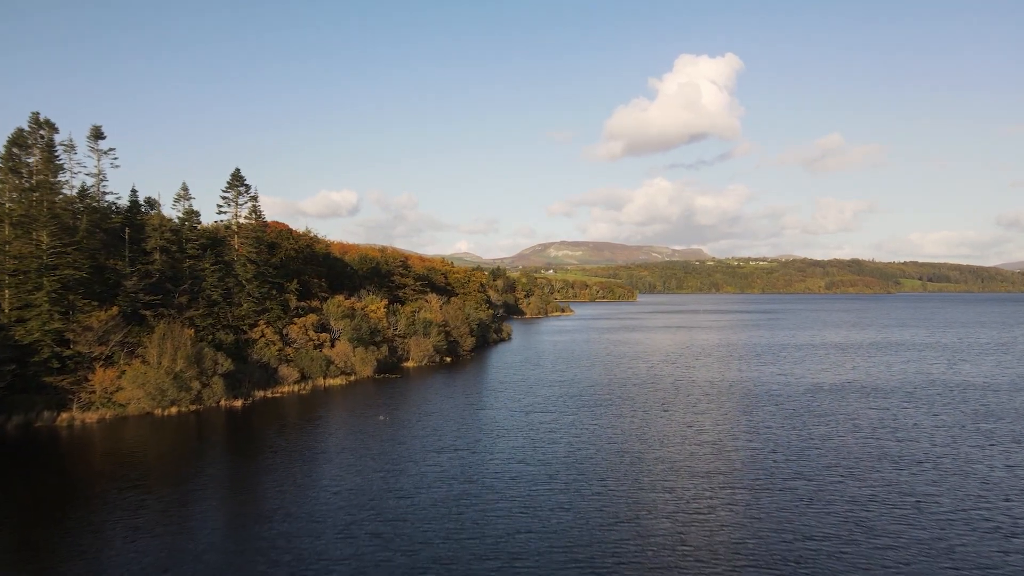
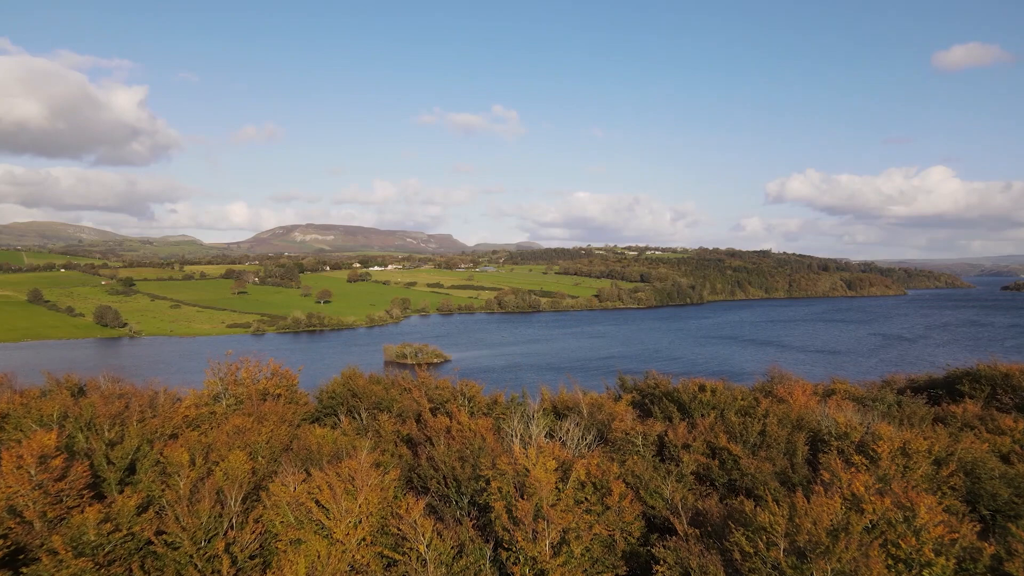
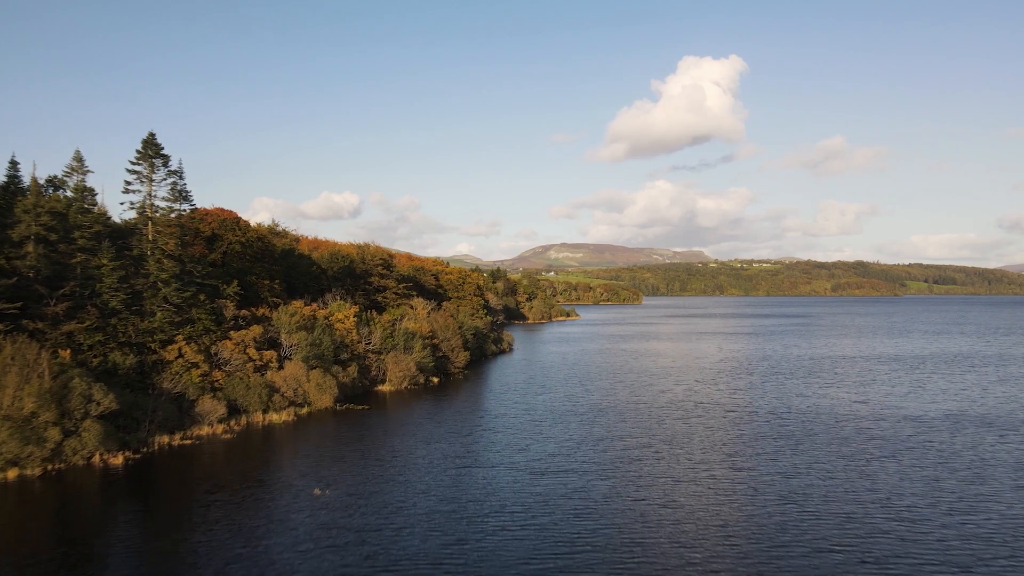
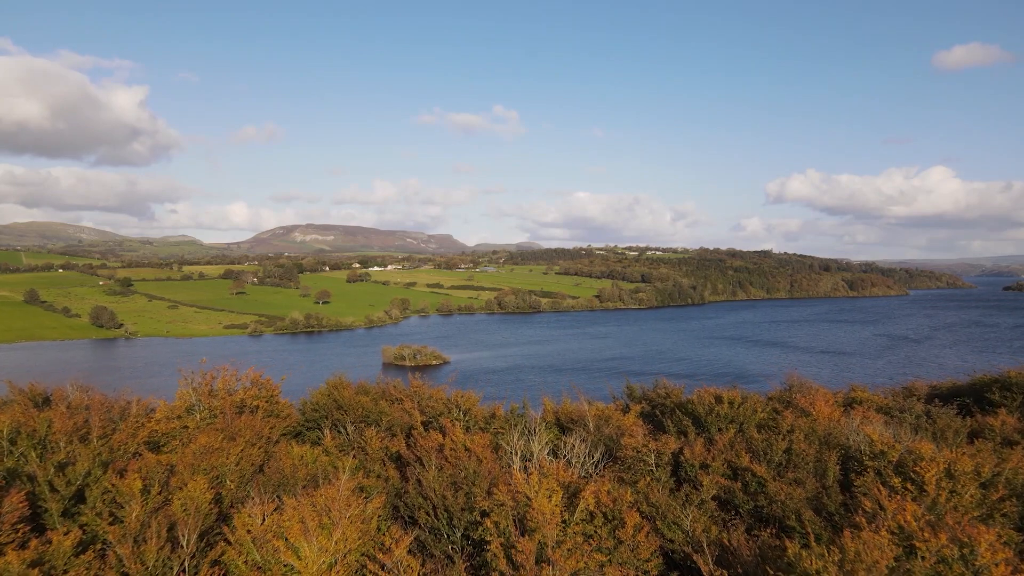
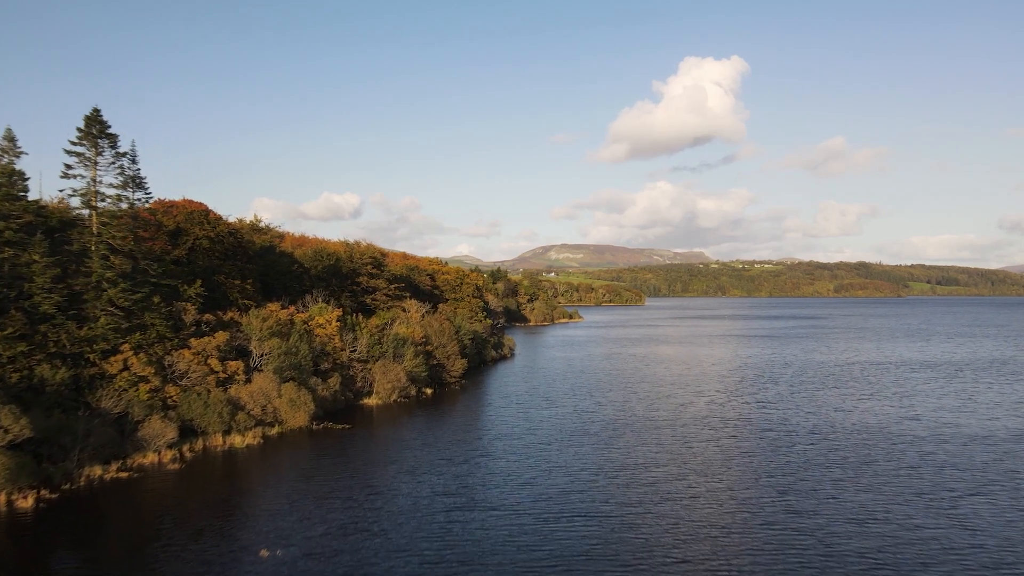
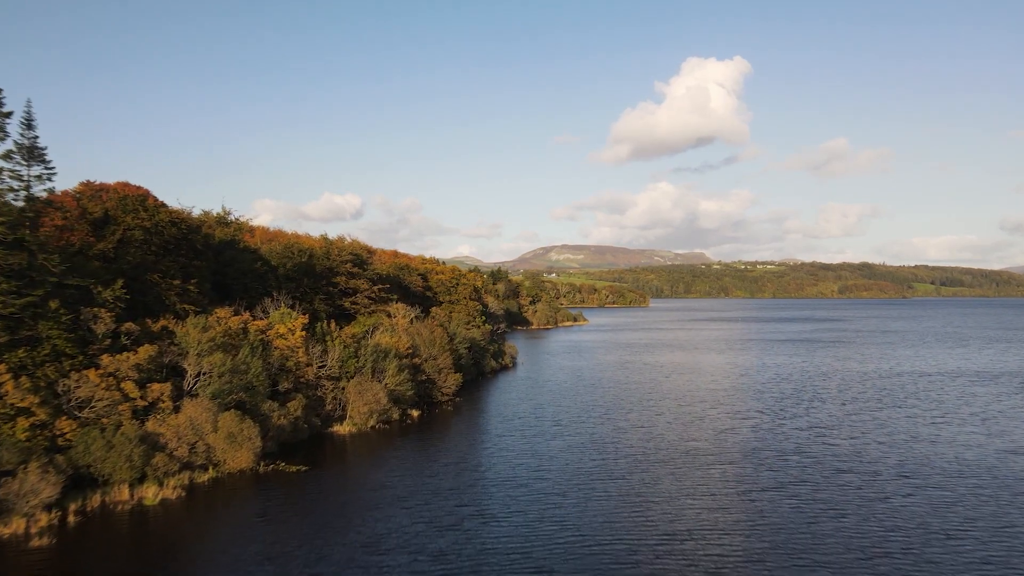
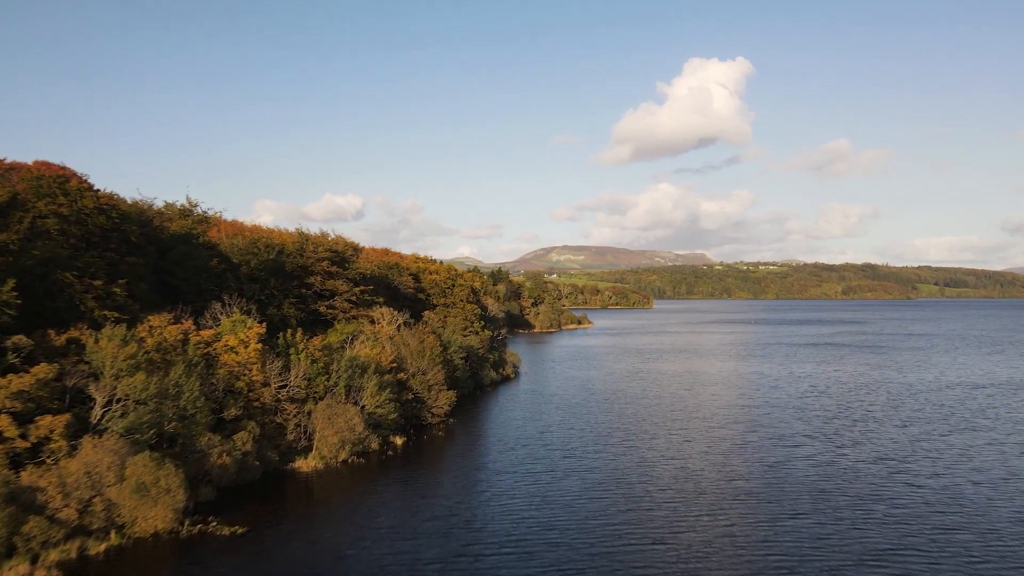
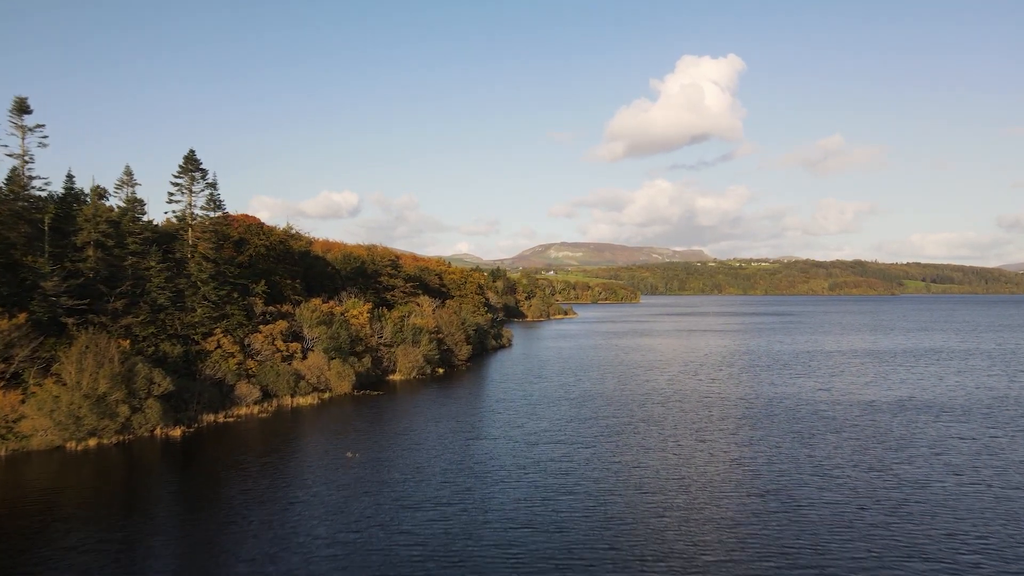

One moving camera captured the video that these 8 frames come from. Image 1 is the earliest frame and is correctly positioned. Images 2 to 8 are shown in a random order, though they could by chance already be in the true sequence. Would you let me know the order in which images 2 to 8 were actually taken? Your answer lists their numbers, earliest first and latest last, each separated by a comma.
8, 3, 5, 6, 7, 2, 4
